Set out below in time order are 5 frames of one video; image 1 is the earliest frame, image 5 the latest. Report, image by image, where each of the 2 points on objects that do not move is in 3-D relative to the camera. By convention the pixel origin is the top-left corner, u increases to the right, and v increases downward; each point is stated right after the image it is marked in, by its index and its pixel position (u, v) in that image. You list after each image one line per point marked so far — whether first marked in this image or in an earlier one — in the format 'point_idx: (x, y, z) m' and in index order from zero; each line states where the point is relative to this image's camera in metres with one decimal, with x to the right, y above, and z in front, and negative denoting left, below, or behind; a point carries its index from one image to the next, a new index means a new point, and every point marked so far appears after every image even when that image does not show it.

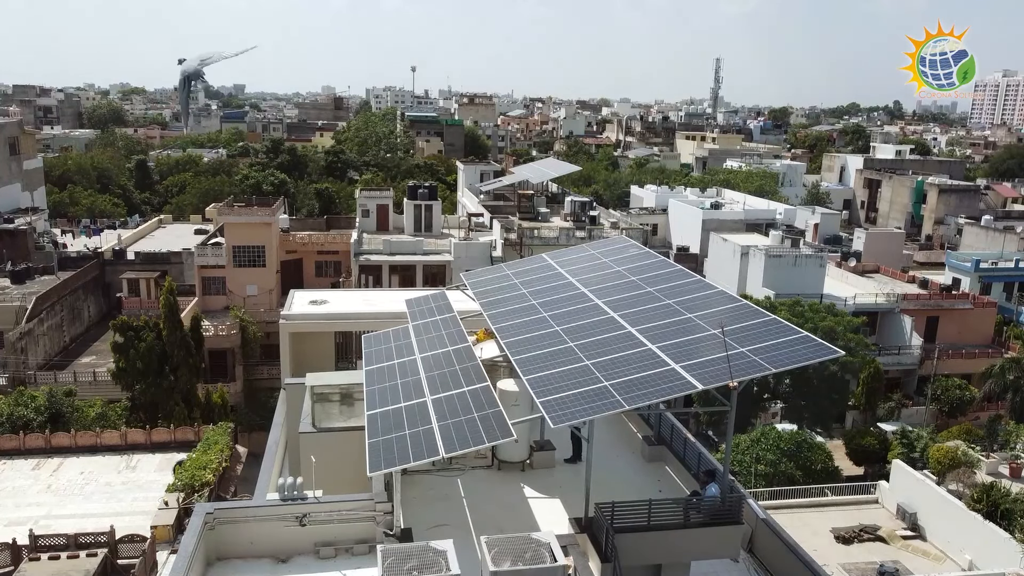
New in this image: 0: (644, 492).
0: (+2.0, -3.2, +12.7) m
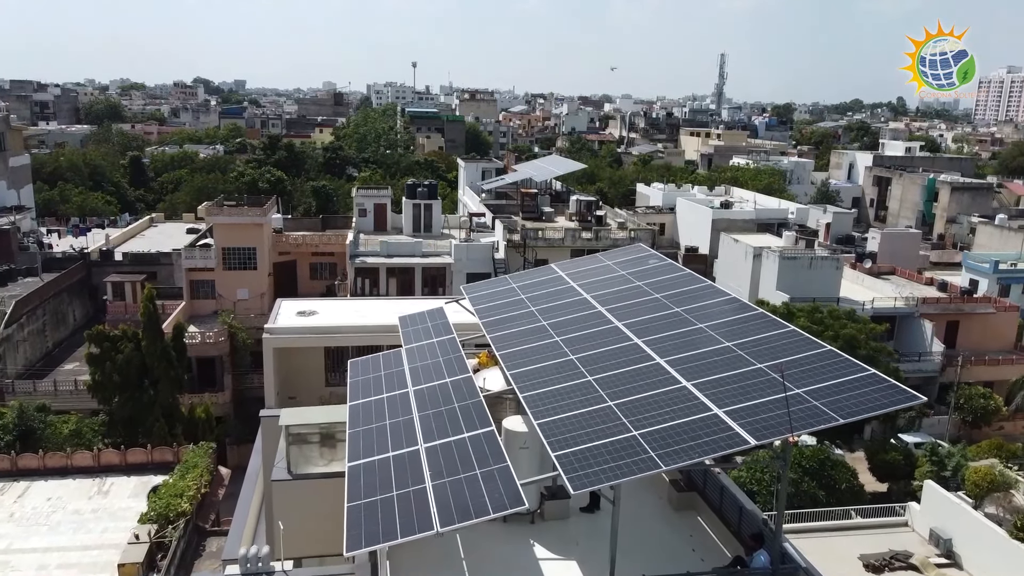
0: (+2.2, -3.5, +10.8) m
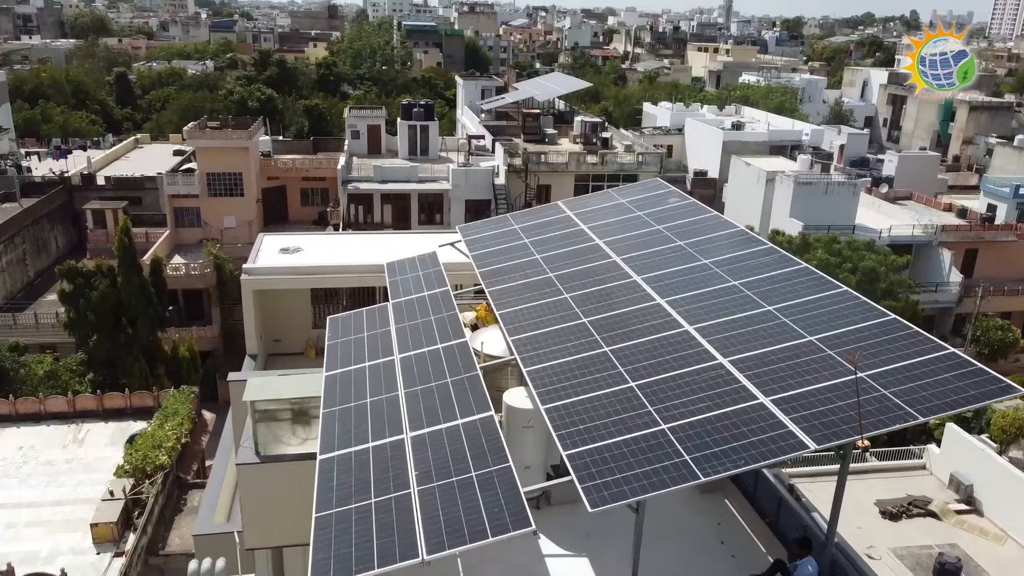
0: (+2.2, -3.0, +9.4) m
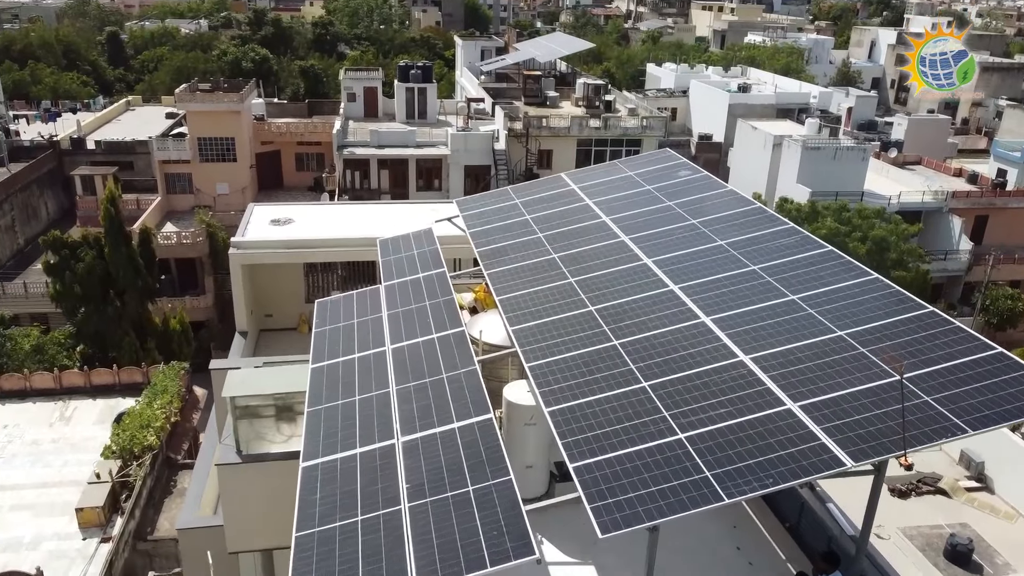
0: (+2.2, -2.9, +8.7) m
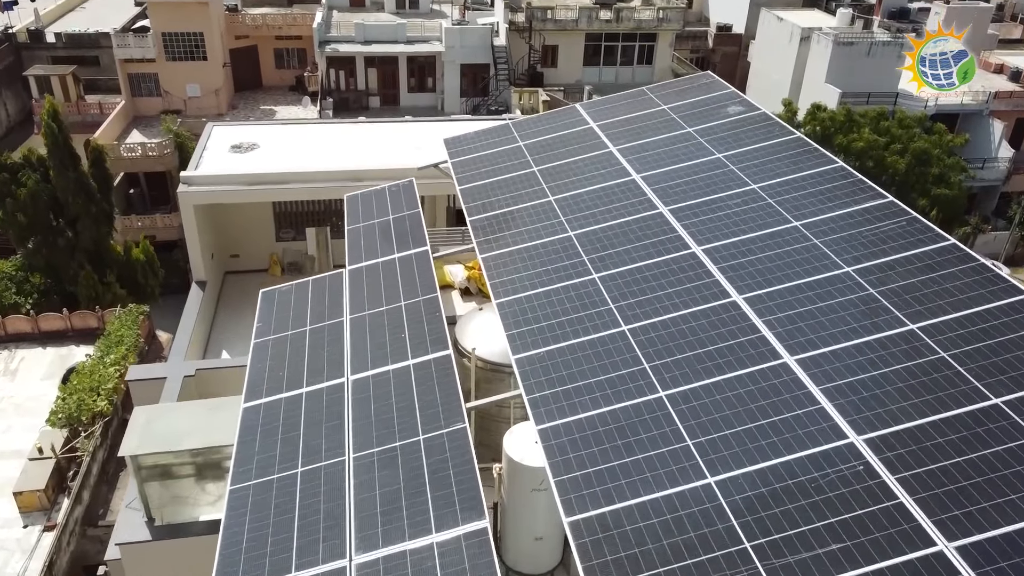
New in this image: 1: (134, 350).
0: (+2.2, -3.0, +6.6) m
1: (-8.1, -1.3, +17.4) m
